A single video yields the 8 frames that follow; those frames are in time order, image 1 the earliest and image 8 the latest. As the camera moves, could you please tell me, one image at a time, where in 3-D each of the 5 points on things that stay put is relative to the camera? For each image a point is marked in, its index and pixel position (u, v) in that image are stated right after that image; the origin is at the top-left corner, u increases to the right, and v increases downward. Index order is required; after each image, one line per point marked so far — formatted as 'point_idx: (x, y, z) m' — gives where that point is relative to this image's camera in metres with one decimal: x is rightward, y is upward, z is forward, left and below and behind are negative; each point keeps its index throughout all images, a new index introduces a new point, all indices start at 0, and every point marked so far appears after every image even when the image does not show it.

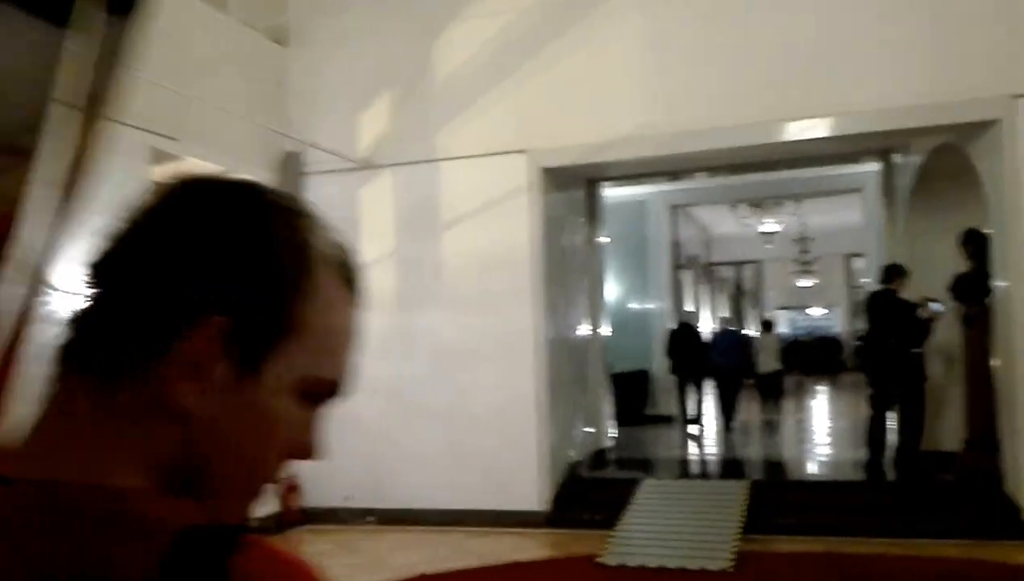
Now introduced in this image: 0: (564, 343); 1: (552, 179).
0: (+0.3, -0.3, +6.6) m
1: (+0.2, +0.7, +6.5) m
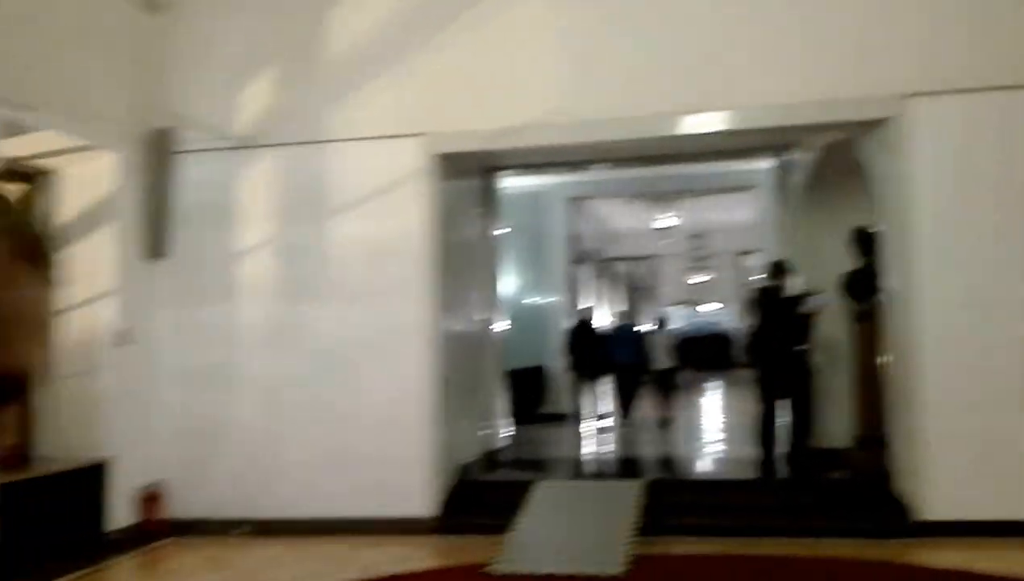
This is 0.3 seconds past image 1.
0: (-0.3, -0.3, +6.4) m
1: (-0.4, +0.7, +6.2) m
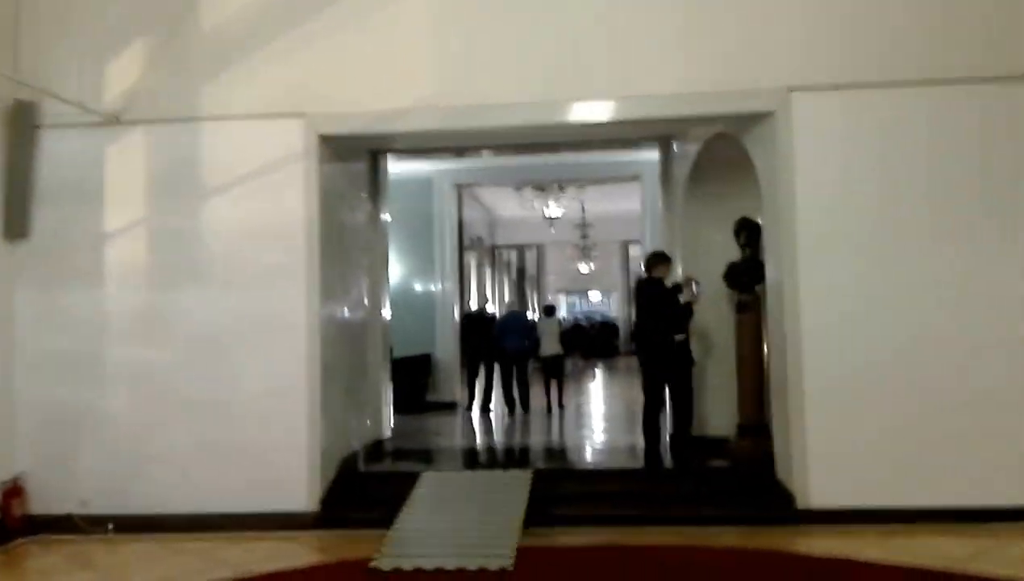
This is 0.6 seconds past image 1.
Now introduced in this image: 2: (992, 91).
0: (-1.0, -0.2, +6.2) m
1: (-1.1, +0.8, +6.0) m
2: (+2.5, +1.1, +5.6) m
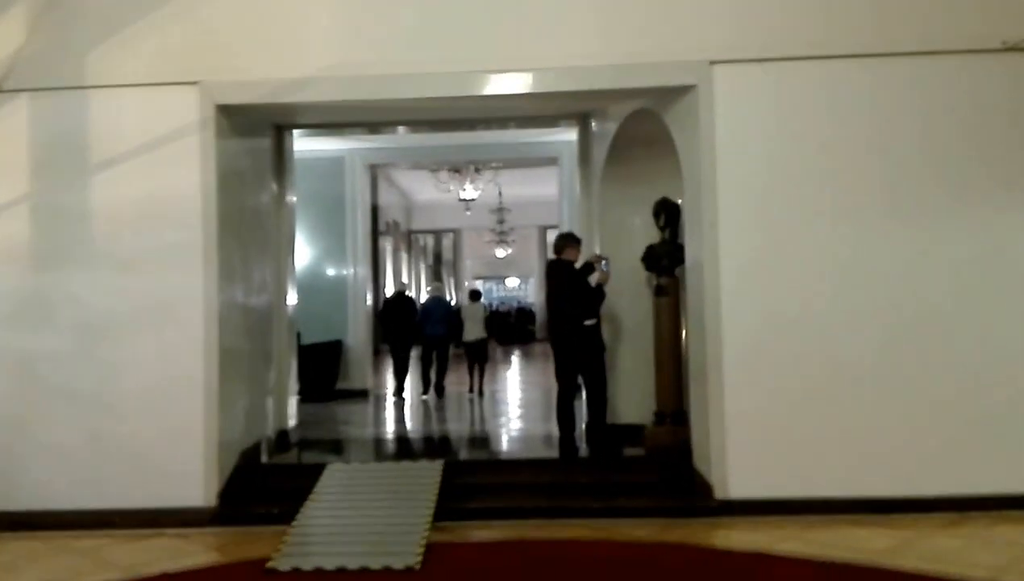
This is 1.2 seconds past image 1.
0: (-1.5, -0.1, +5.8) m
1: (-1.5, +0.9, +5.6) m
2: (+2.1, +1.1, +5.5) m
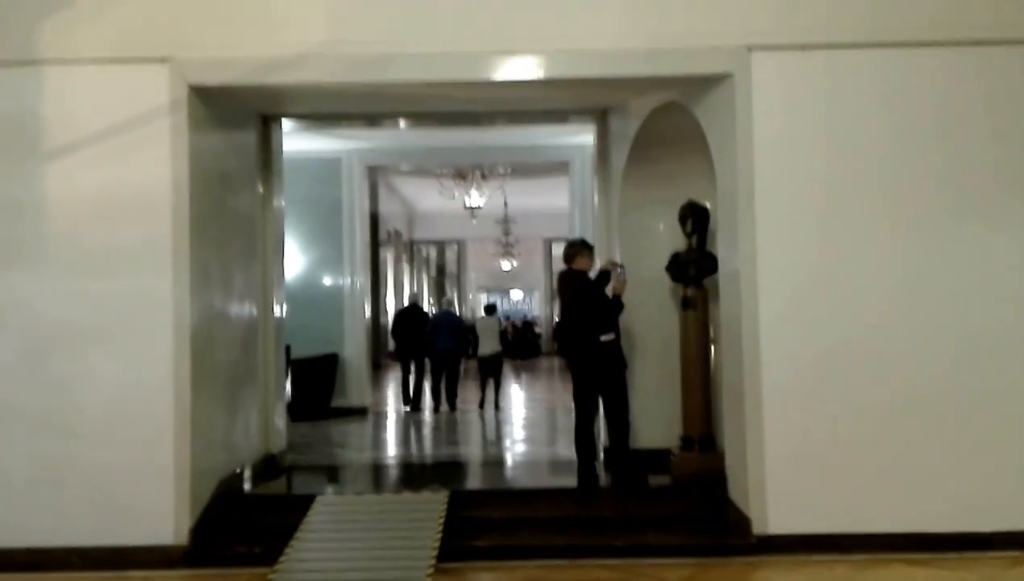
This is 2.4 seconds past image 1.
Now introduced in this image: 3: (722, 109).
0: (-1.5, -0.2, +5.2) m
1: (-1.5, +0.9, +5.0) m
2: (+2.2, +1.1, +4.9) m
3: (+1.0, +0.9, +5.0) m
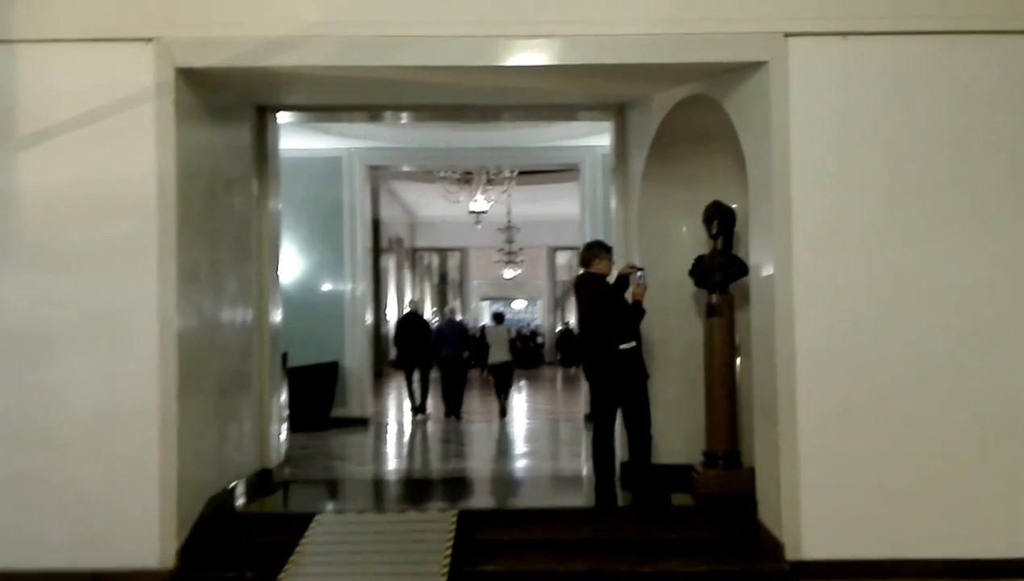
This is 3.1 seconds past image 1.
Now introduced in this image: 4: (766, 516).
0: (-1.4, -0.2, +4.8) m
1: (-1.4, +0.9, +4.7) m
2: (+2.2, +1.0, +4.5) m
3: (+1.1, +0.8, +4.6) m
4: (+1.1, -1.0, +4.6) m
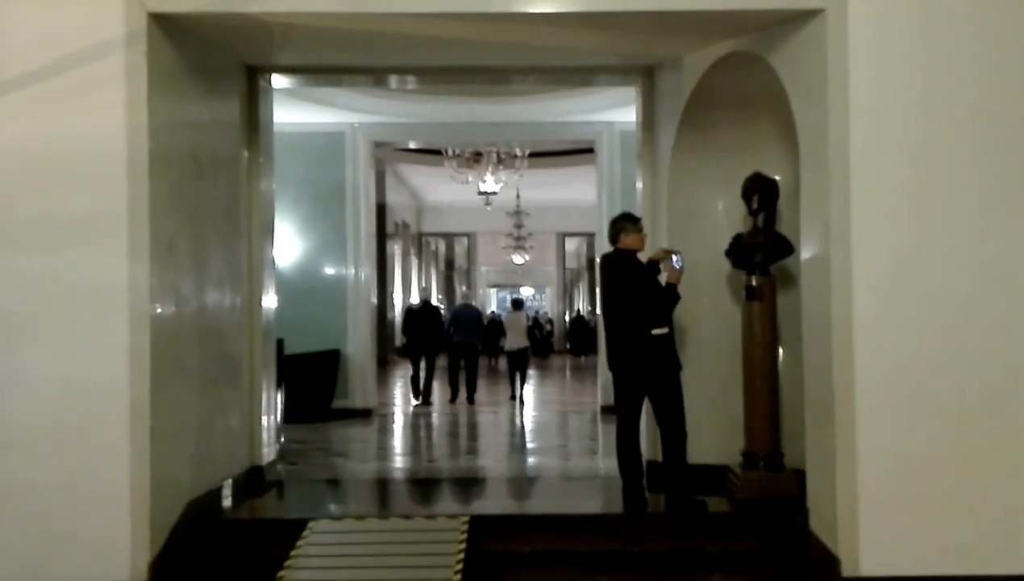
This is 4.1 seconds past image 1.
0: (-1.3, -0.1, +4.3) m
1: (-1.3, +0.9, +4.1) m
2: (+2.3, +1.1, +3.9) m
3: (+1.2, +0.9, +4.1) m
4: (+1.2, -0.9, +4.1) m
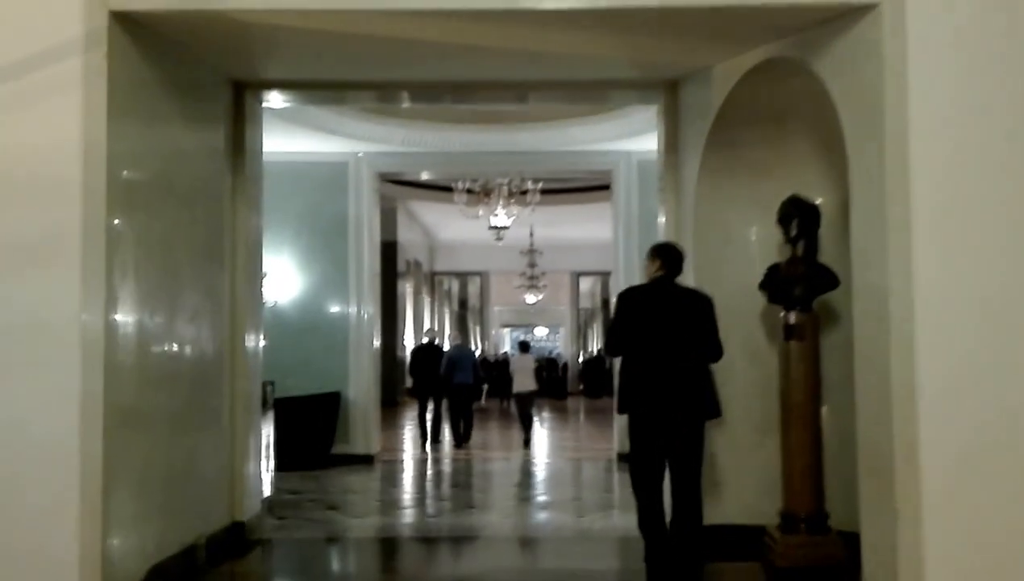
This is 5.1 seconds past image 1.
0: (-1.3, -0.2, +3.8) m
1: (-1.3, +0.8, +3.7) m
2: (+2.3, +1.0, +3.4) m
3: (+1.2, +0.8, +3.6) m
4: (+1.2, -1.1, +3.6) m
